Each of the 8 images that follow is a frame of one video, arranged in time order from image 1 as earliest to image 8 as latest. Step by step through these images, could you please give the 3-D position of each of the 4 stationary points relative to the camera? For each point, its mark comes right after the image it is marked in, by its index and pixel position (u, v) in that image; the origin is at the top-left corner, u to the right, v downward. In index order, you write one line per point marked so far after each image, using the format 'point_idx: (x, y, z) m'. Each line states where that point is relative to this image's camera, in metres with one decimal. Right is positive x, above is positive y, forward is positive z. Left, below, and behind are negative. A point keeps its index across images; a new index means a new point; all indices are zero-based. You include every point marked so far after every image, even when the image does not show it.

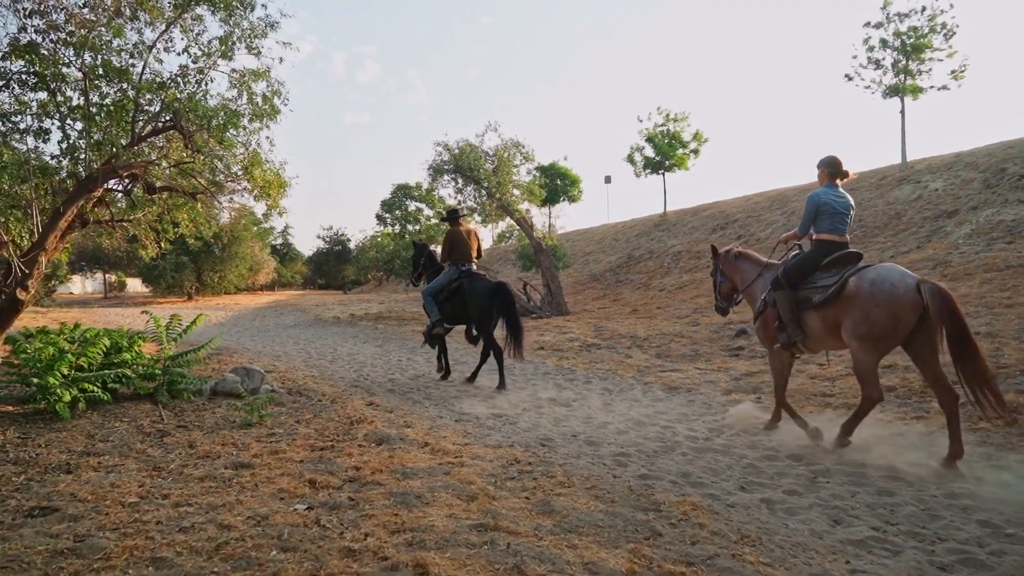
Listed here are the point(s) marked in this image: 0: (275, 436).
0: (-1.9, -1.2, +5.7) m
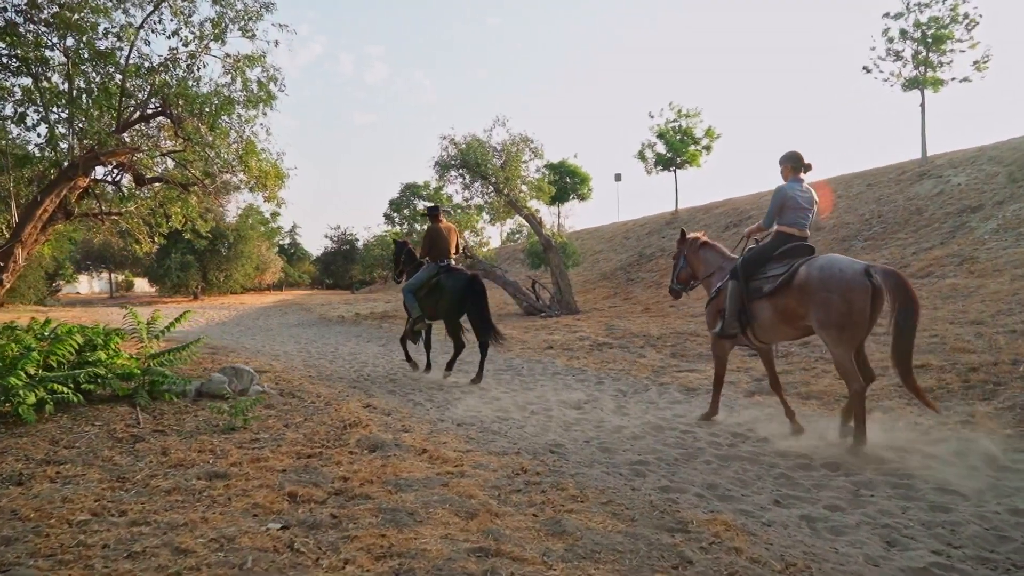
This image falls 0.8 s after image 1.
0: (-1.8, -1.1, +5.2) m
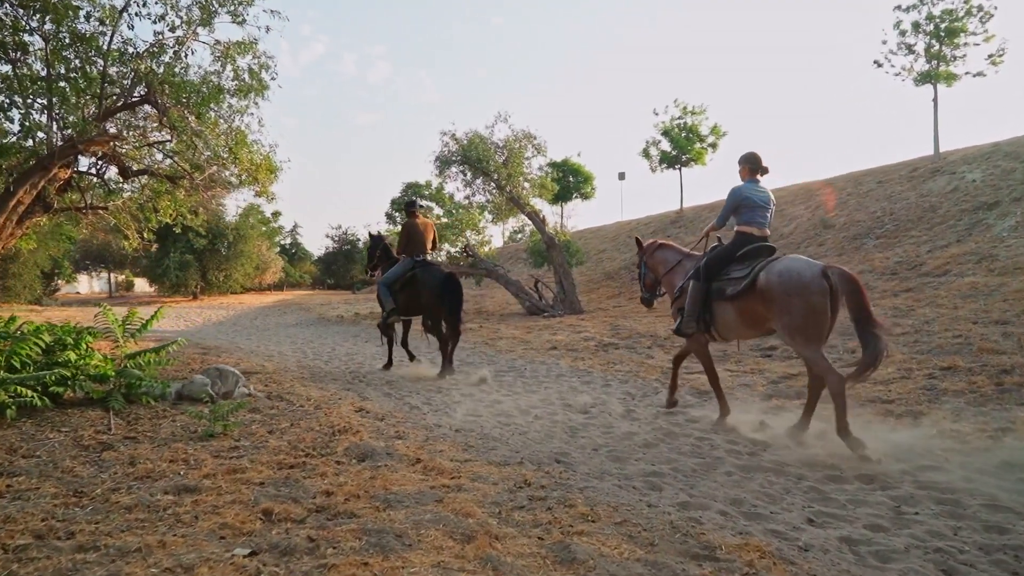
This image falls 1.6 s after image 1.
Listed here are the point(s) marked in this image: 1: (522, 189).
0: (-1.8, -1.1, +4.8) m
1: (+0.3, +2.7, +19.9) m
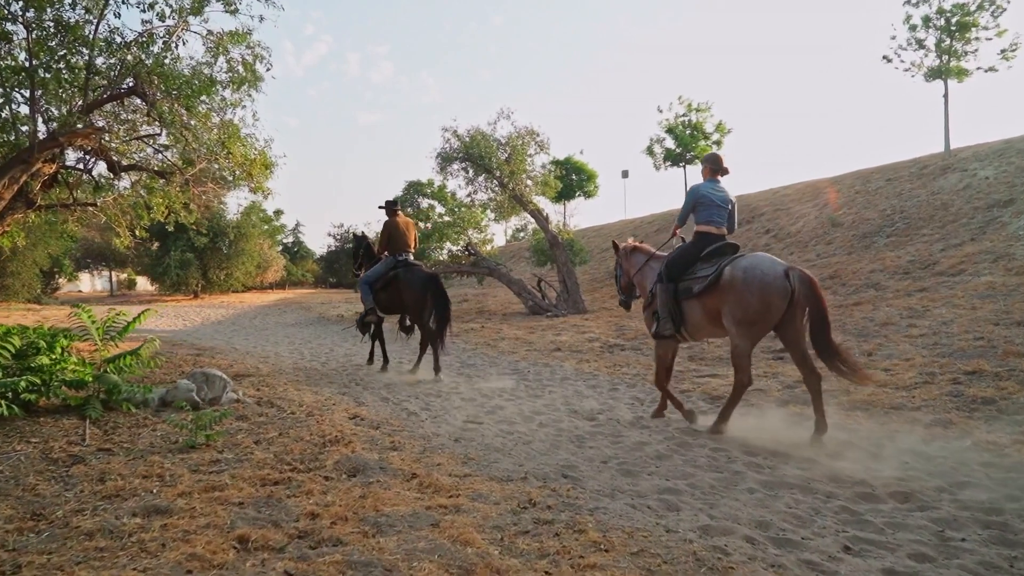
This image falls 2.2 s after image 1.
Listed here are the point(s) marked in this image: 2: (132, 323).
0: (-1.8, -1.1, +4.4) m
1: (+0.3, +2.8, +19.6) m
2: (-3.2, -0.3, +6.1) m
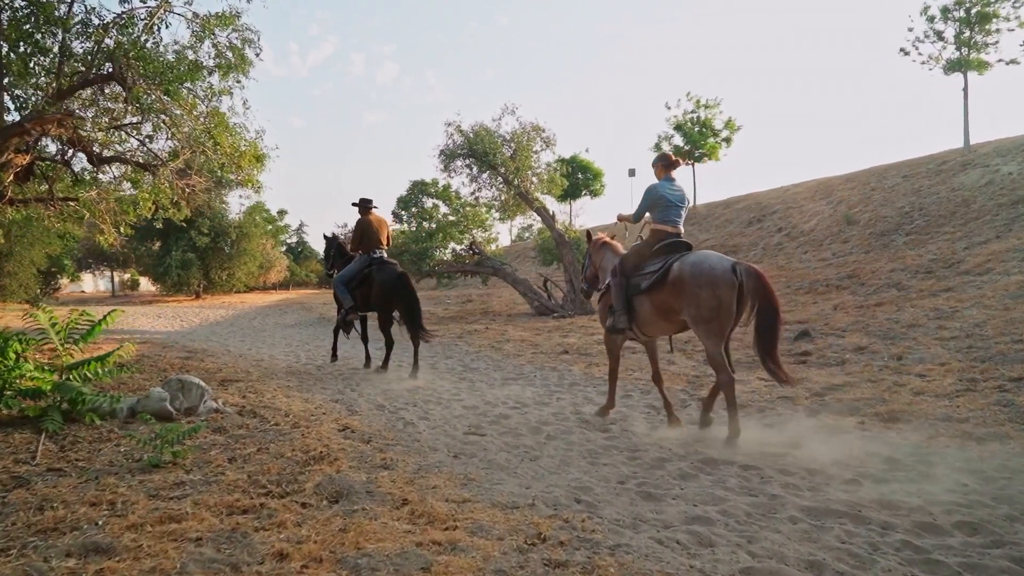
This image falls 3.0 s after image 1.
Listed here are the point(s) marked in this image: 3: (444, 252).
0: (-1.8, -1.1, +3.9) m
1: (+0.5, +2.8, +19.0) m
2: (-3.2, -0.3, +5.5) m
3: (-1.9, +1.0, +19.6) m
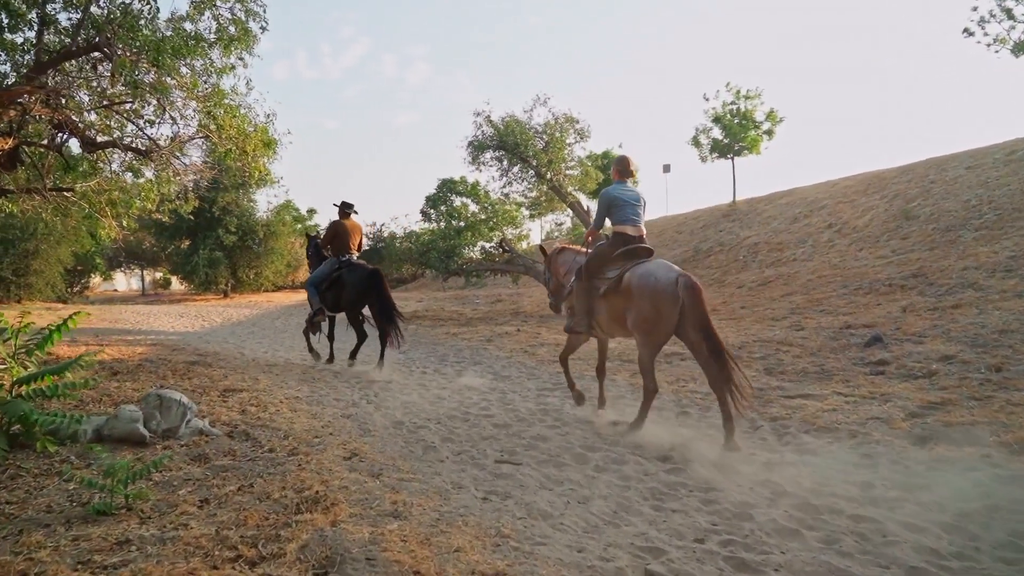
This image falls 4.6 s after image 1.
0: (-1.6, -1.1, +2.9) m
1: (+1.3, +2.8, +18.0) m
2: (-2.9, -0.3, +4.7) m
3: (-1.0, +1.0, +18.6) m
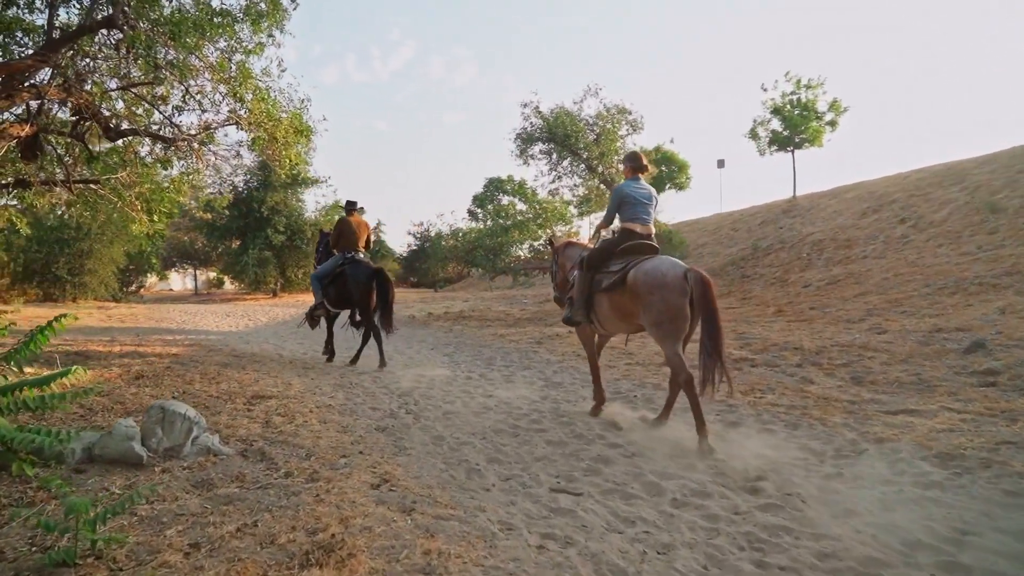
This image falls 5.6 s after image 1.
0: (-1.4, -1.0, +2.3) m
1: (+2.5, +2.8, +17.1) m
2: (-2.6, -0.3, +4.1) m
3: (+0.2, +1.0, +17.9) m
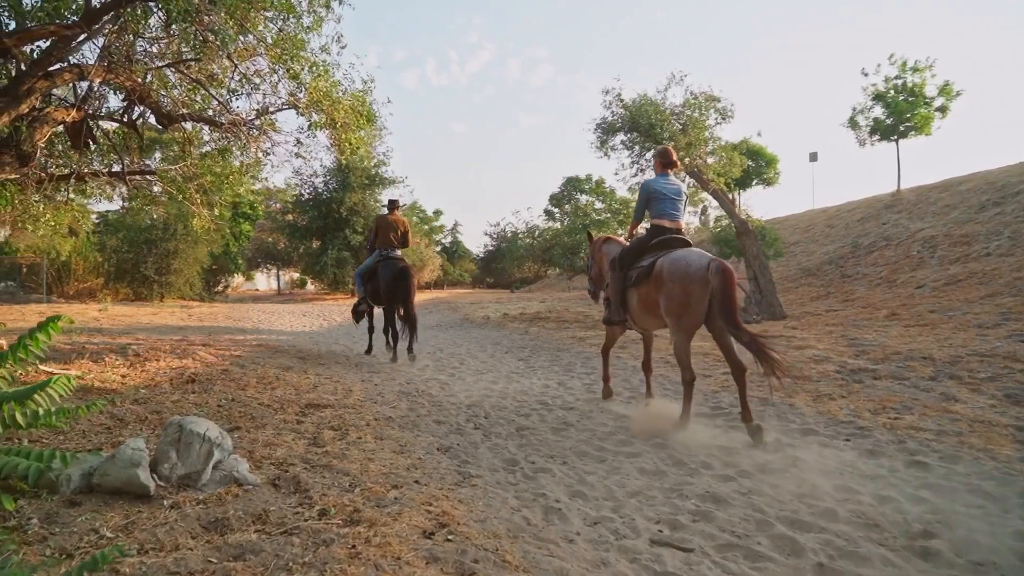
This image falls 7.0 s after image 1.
0: (-1.1, -1.0, +1.5) m
1: (+4.2, +2.8, +15.9) m
2: (-2.2, -0.2, +3.5) m
3: (+2.1, +1.0, +16.9) m
